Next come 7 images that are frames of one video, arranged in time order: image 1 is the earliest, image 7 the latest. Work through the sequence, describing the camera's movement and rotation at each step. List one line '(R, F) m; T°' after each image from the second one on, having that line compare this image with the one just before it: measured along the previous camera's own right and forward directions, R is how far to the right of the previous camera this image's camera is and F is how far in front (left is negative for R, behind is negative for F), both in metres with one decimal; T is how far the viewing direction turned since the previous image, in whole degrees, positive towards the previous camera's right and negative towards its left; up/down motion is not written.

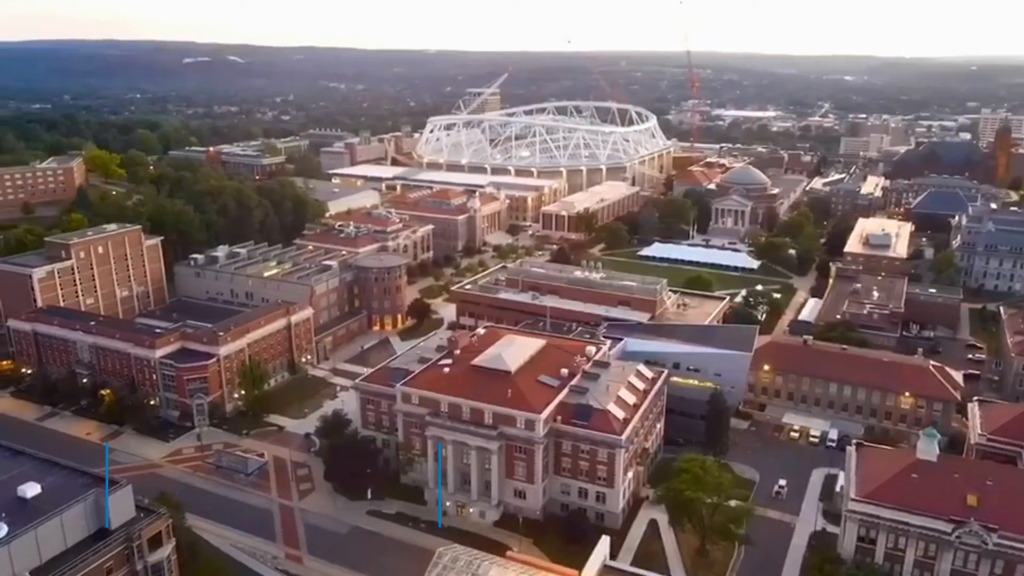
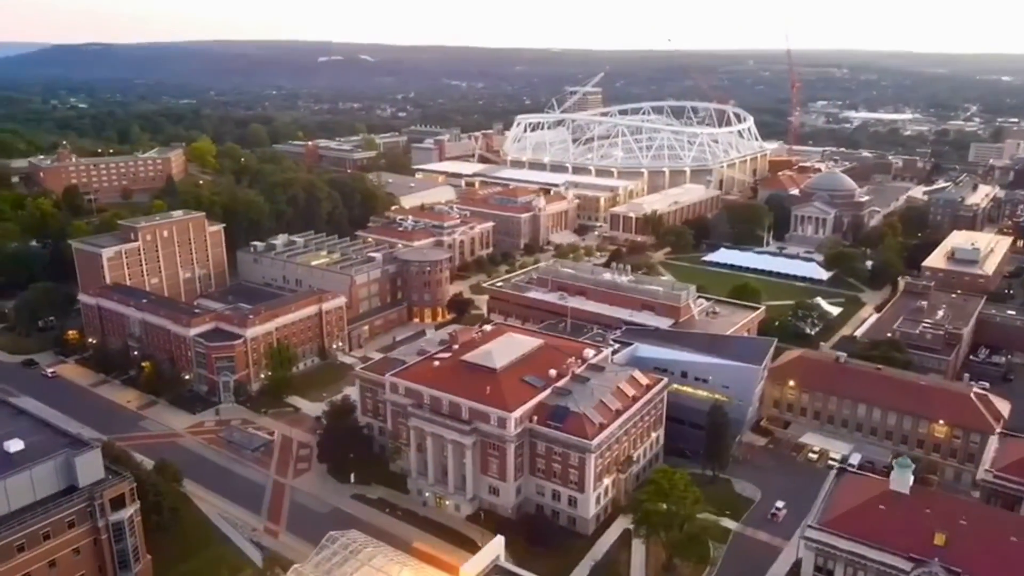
(+7.9, +0.4) m; -9°
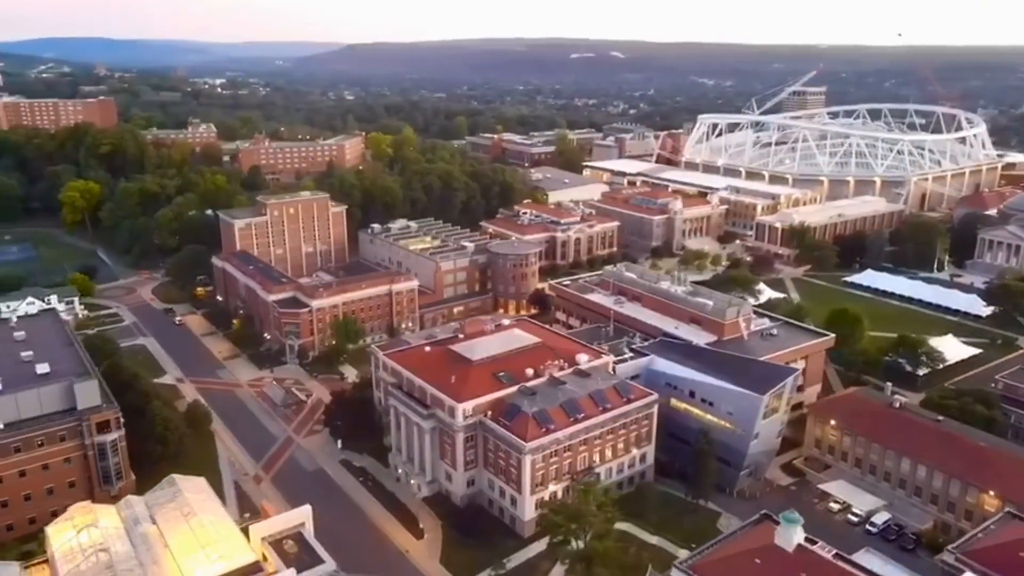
(+15.7, +2.0) m; -18°
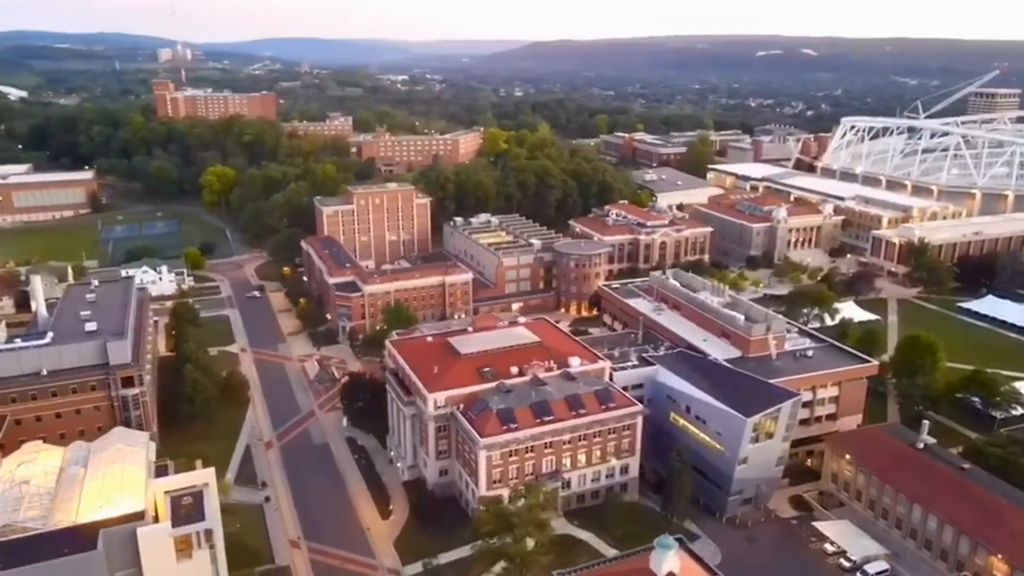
(+11.3, +1.0) m; -13°
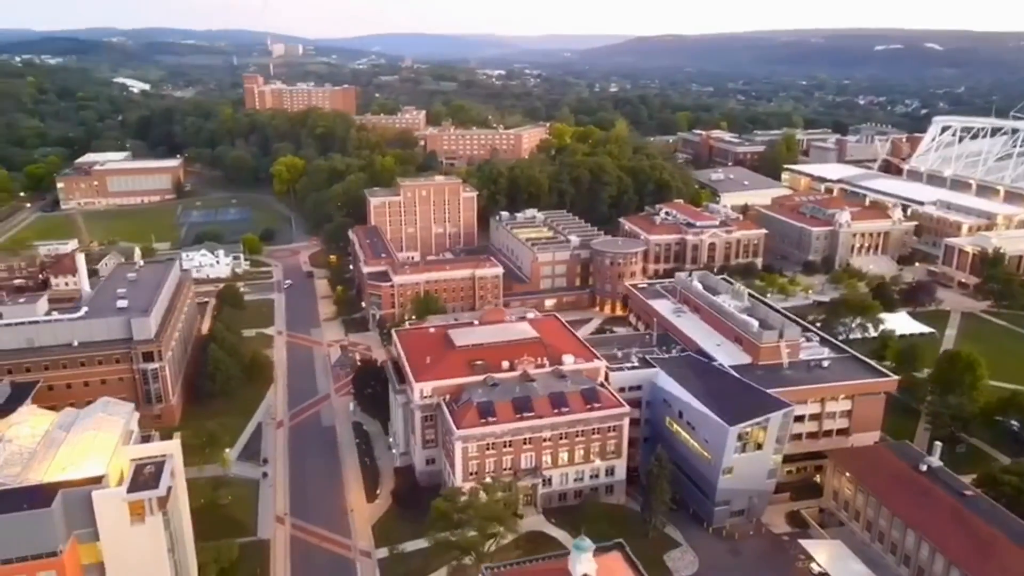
(+6.4, +0.3) m; -7°
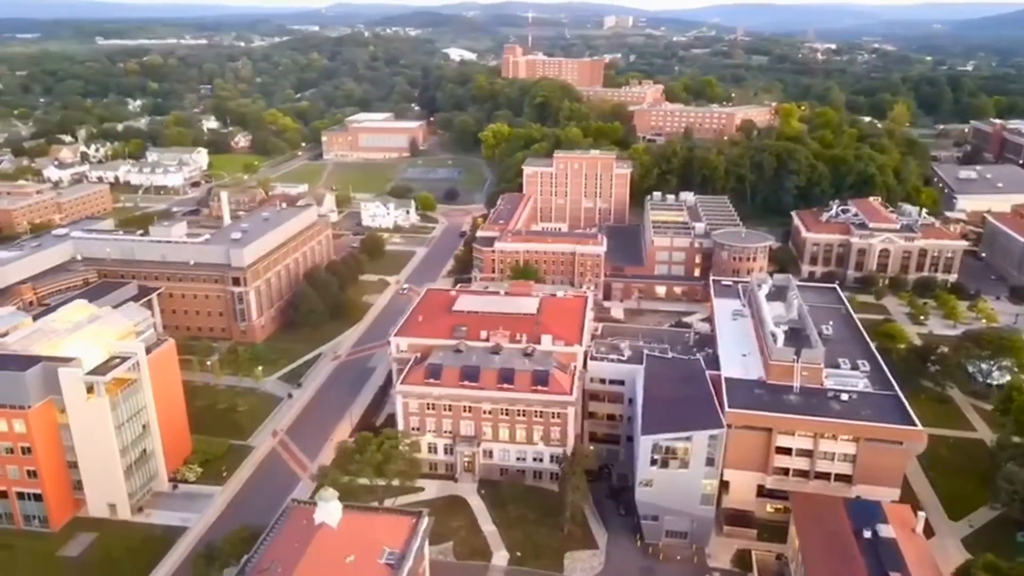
(+20.1, +3.7) m; -23°
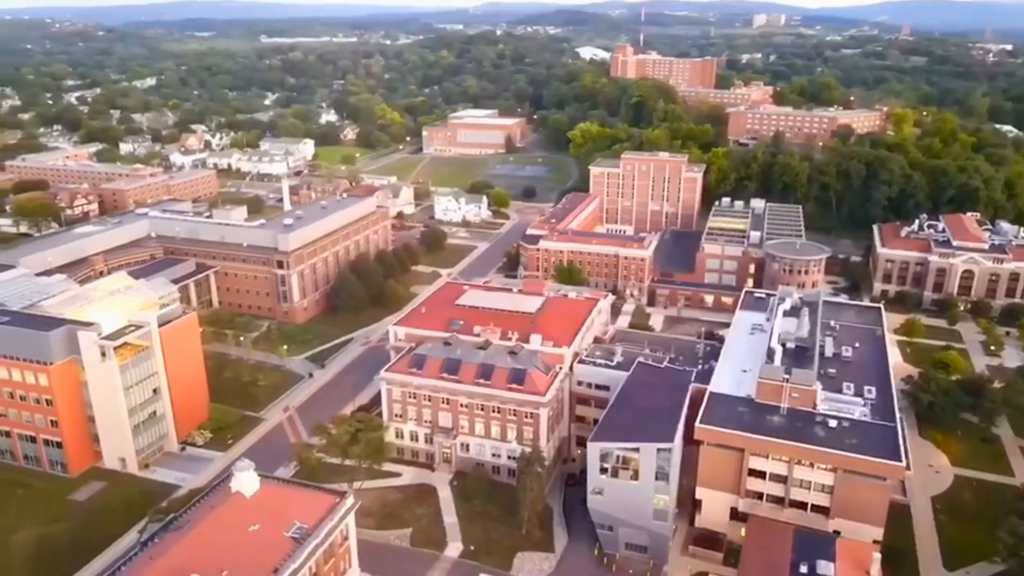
(+8.9, +0.6) m; -10°
